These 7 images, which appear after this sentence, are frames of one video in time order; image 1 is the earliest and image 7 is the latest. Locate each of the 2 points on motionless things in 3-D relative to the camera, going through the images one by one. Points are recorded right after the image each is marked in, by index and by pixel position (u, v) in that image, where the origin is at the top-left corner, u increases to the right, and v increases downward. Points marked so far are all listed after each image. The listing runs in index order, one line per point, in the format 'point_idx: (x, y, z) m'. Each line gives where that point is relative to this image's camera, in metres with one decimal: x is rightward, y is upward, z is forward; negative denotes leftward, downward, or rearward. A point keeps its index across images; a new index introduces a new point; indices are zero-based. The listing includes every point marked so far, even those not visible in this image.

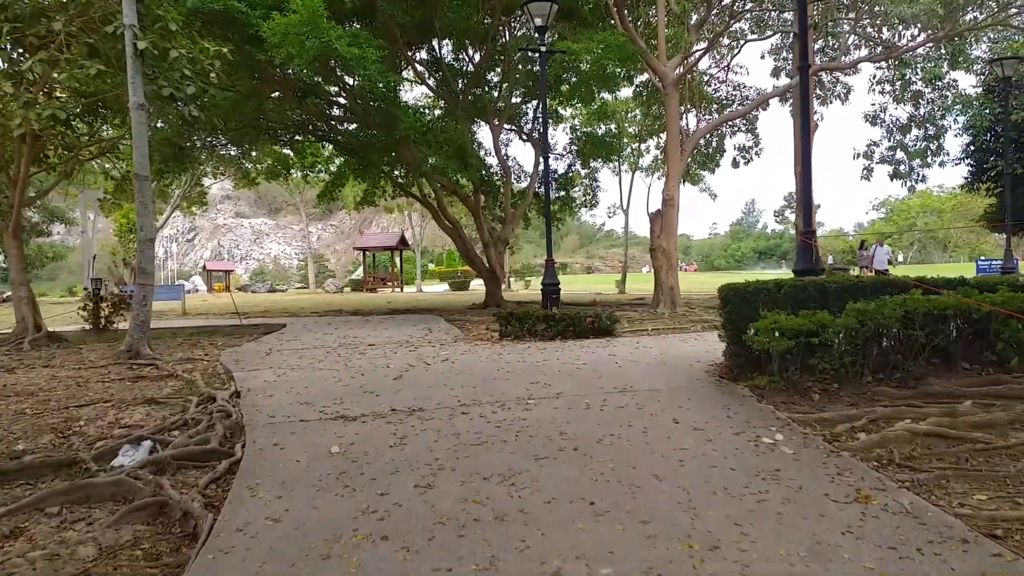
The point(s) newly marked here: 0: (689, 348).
0: (+1.6, -0.5, +7.2) m
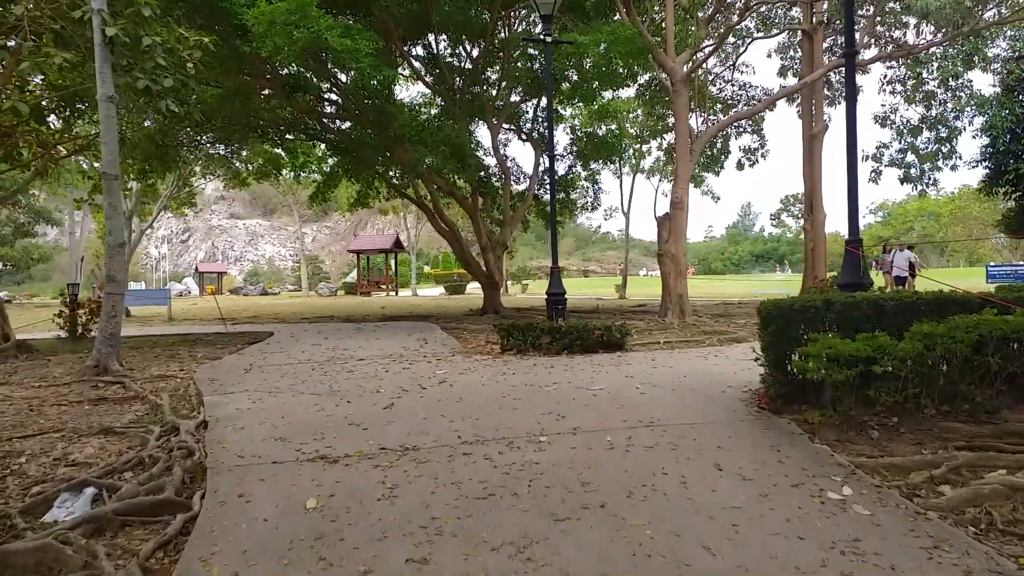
0: (+1.6, -0.6, +6.5) m
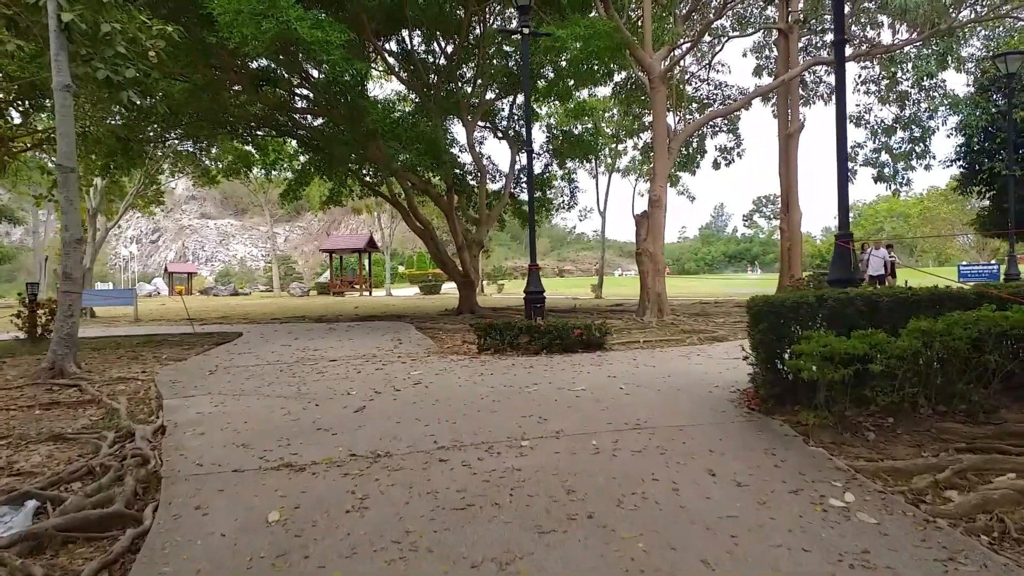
0: (+1.5, -0.6, +6.3) m
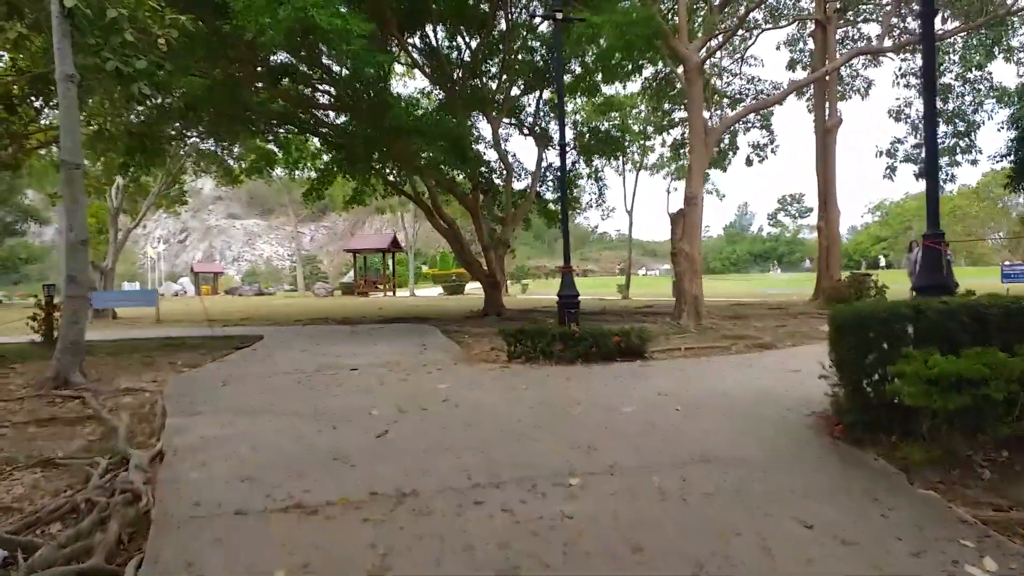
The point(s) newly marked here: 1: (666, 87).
0: (+1.7, -0.7, +5.7) m
1: (+3.6, +4.7, +18.7) m
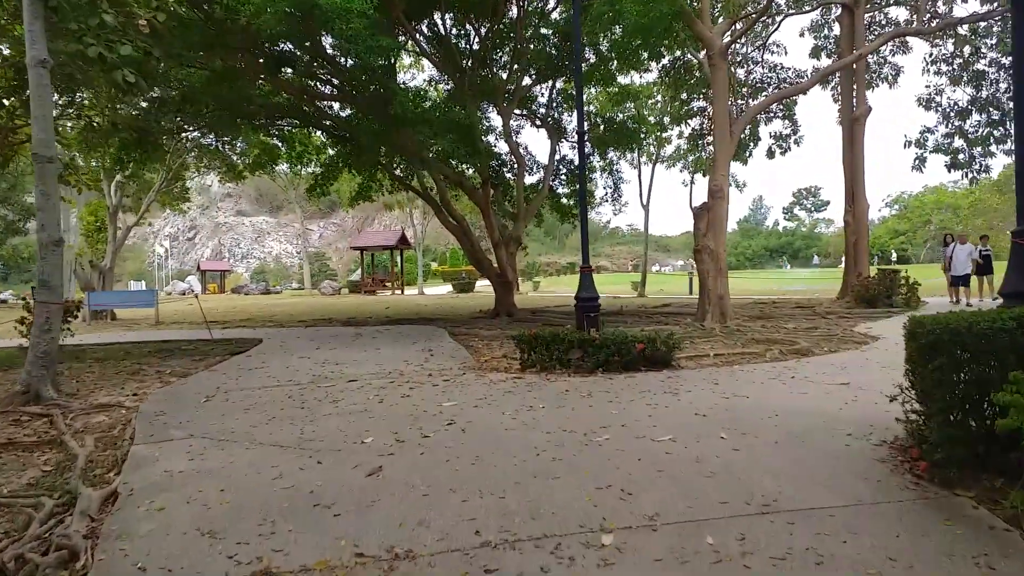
0: (+1.8, -0.7, +5.0) m
1: (+3.9, +4.8, +17.9) m
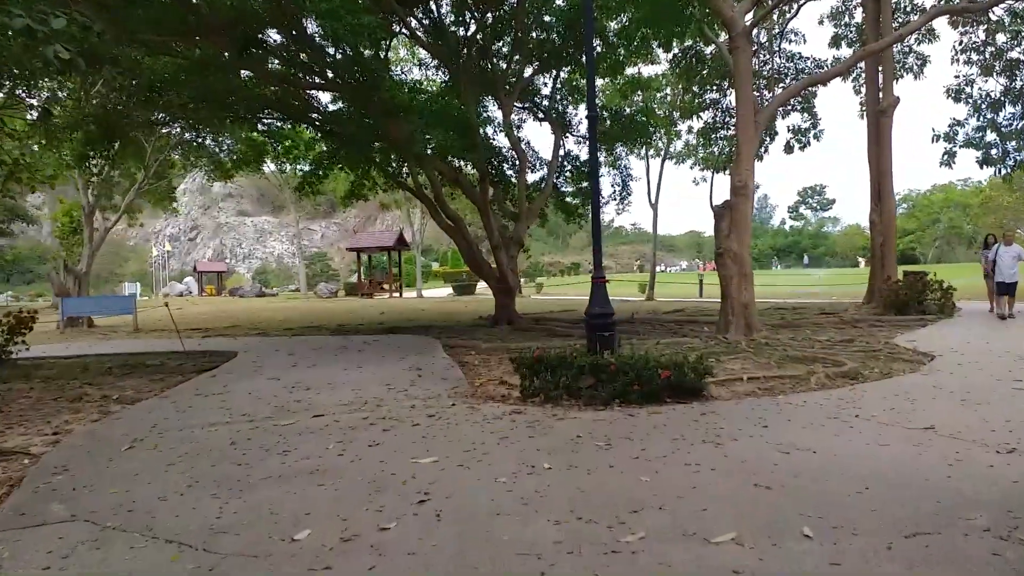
0: (+1.8, -0.8, +3.8) m
1: (+3.9, +4.7, +16.7) m
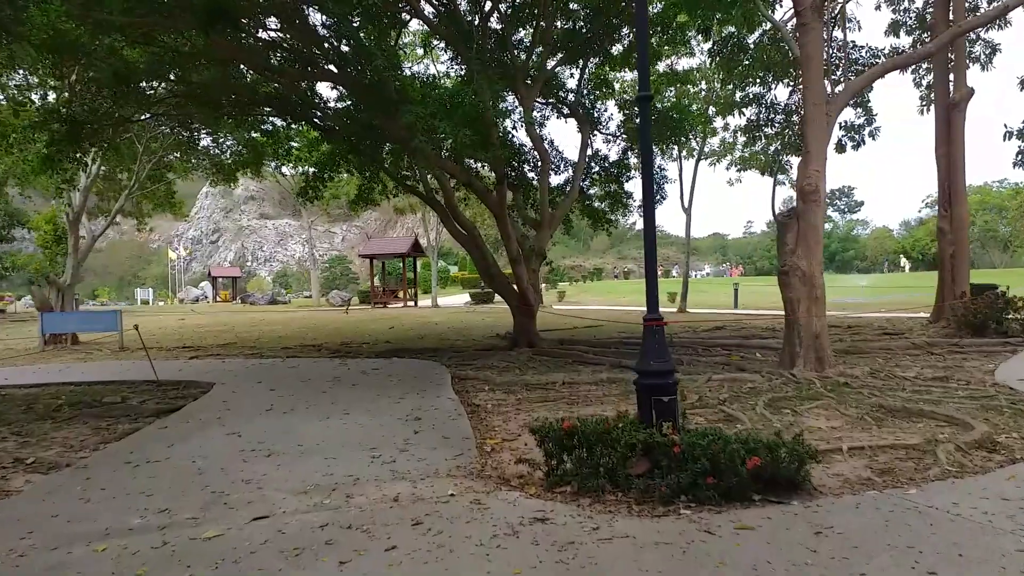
0: (+1.9, -1.1, +2.1) m
1: (+4.3, +4.4, +15.0) m
